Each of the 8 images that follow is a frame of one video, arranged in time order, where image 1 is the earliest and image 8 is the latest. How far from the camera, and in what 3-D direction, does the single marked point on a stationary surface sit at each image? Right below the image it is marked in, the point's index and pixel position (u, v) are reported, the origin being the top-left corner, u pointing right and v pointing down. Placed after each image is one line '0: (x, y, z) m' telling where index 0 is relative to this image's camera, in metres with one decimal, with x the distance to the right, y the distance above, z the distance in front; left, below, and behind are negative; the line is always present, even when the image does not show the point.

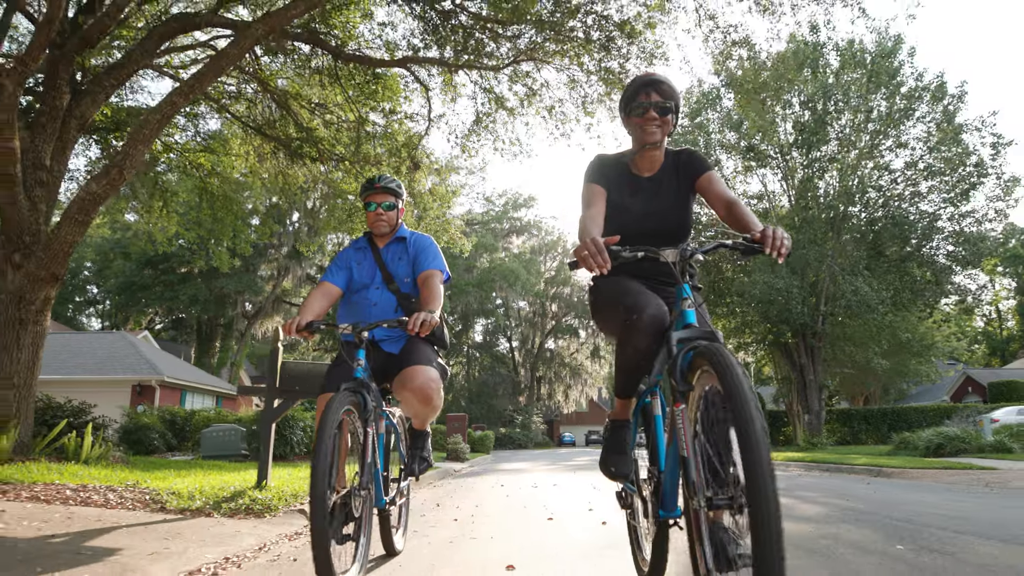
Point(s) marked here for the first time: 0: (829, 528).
0: (+2.4, -1.5, +4.7) m
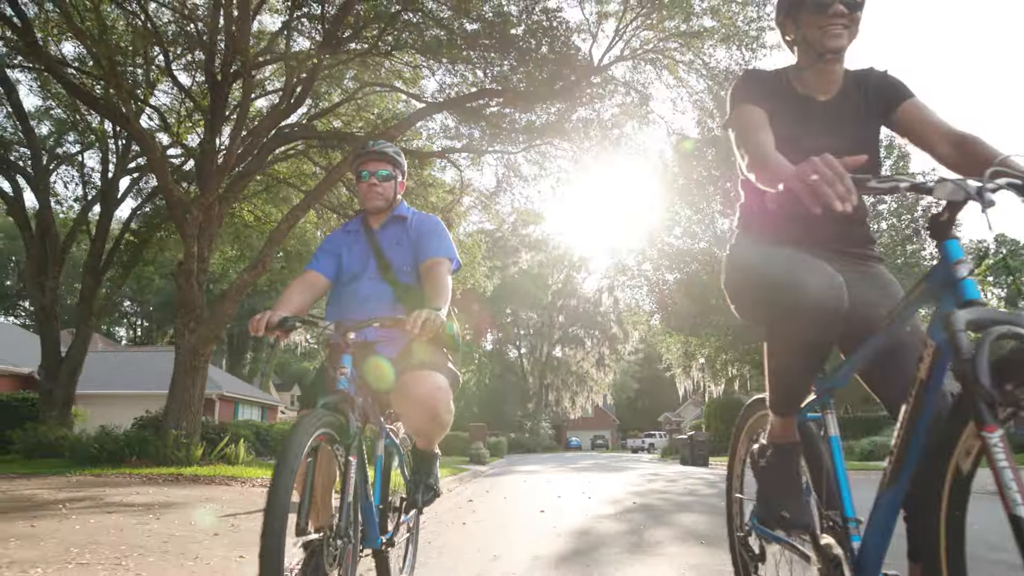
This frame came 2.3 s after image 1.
0: (+2.6, -2.3, +8.0) m
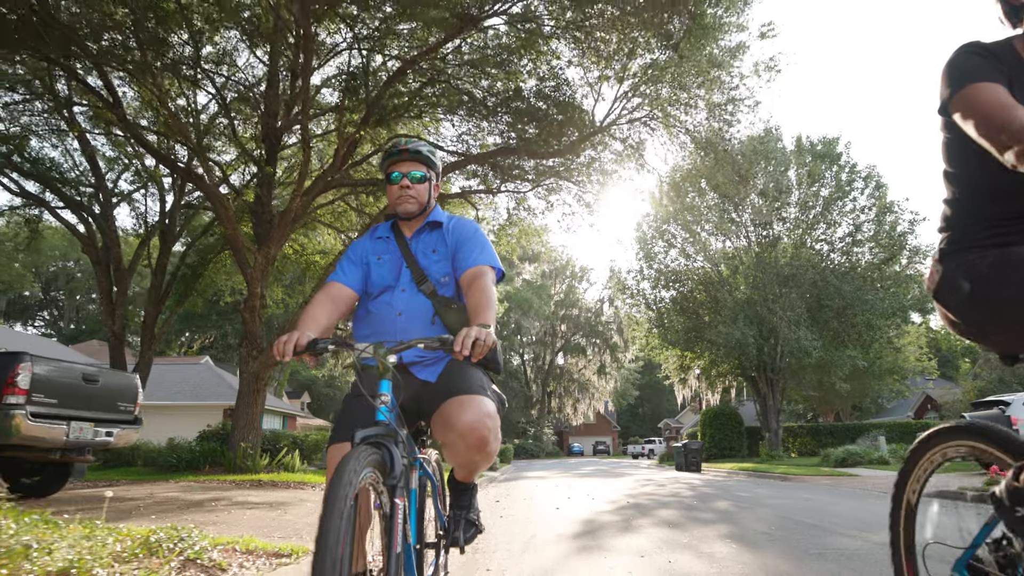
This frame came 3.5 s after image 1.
0: (+2.9, -2.8, +9.8) m
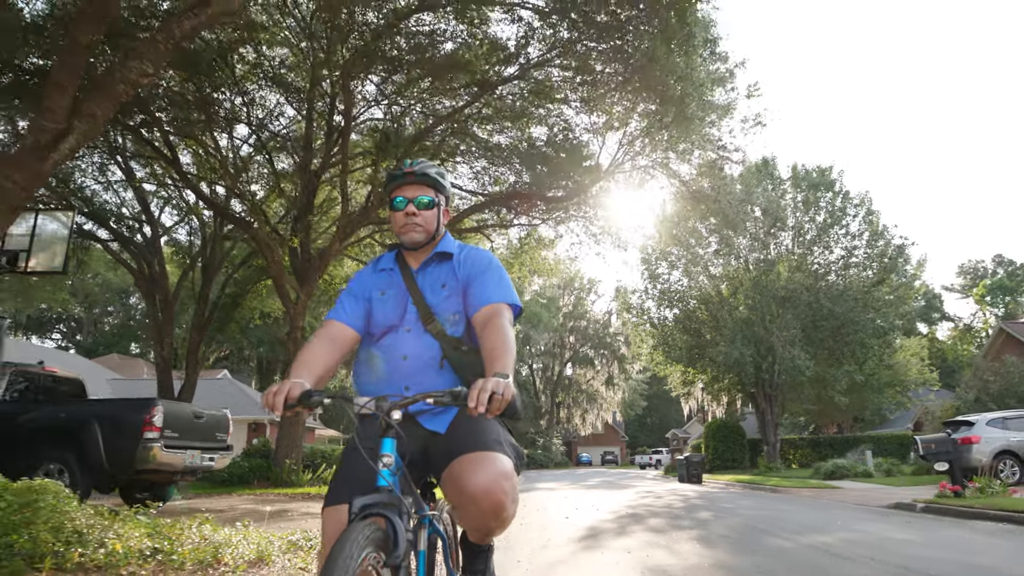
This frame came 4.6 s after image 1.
0: (+3.1, -3.4, +11.3) m
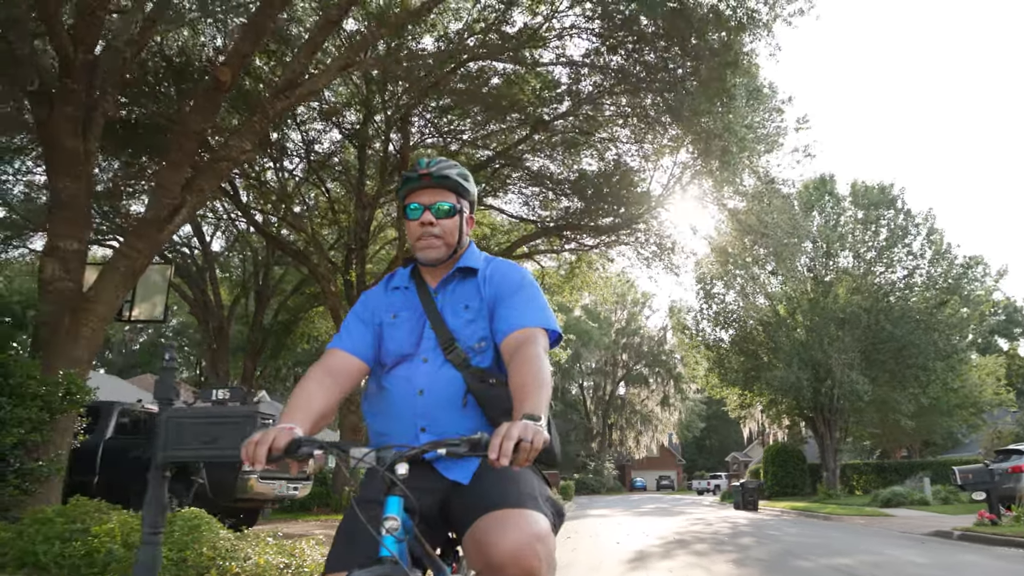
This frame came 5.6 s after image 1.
0: (+4.0, -4.0, +11.8) m
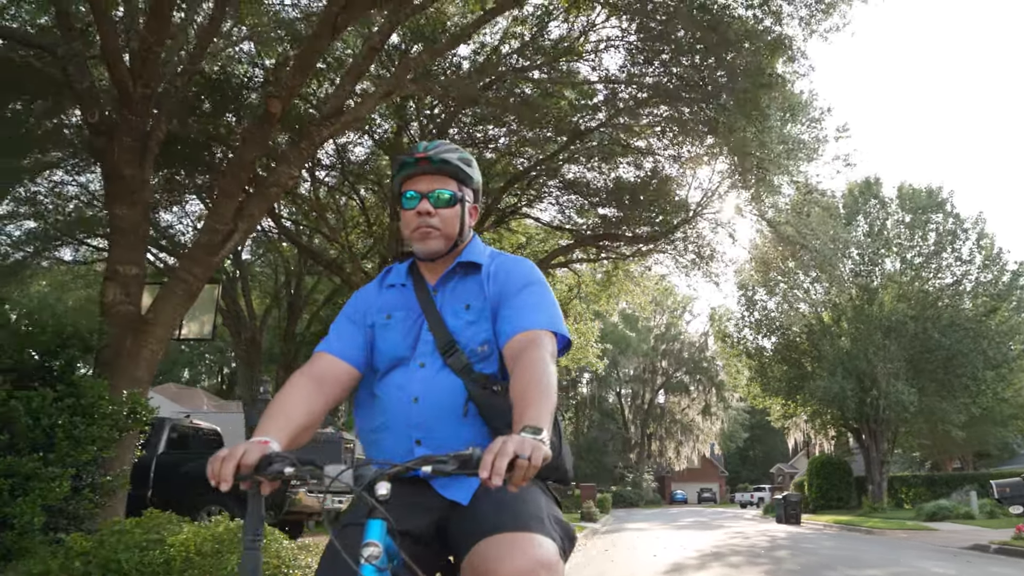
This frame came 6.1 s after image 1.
0: (+4.6, -4.2, +11.8) m
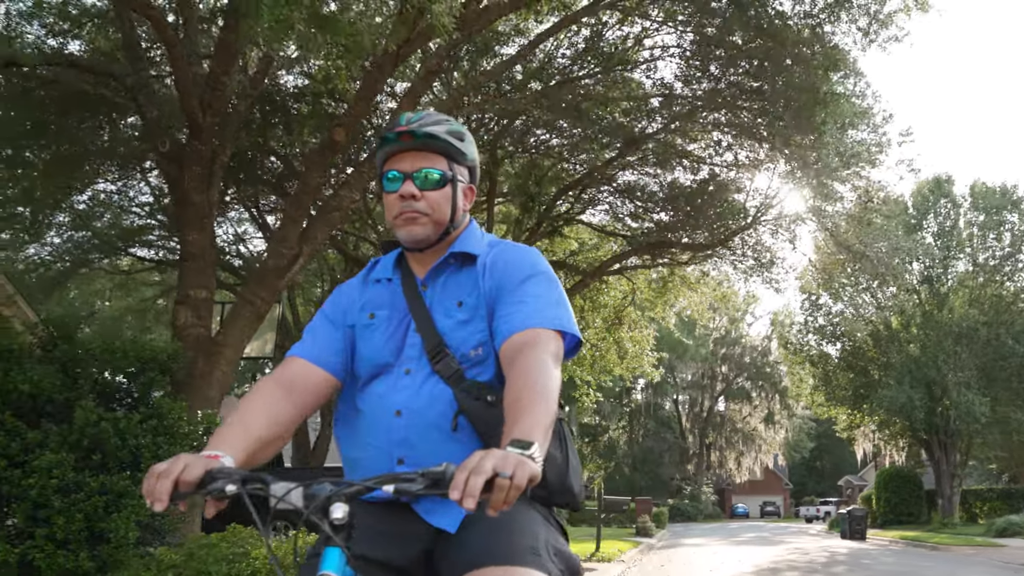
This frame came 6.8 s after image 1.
0: (+5.5, -4.4, +11.7) m
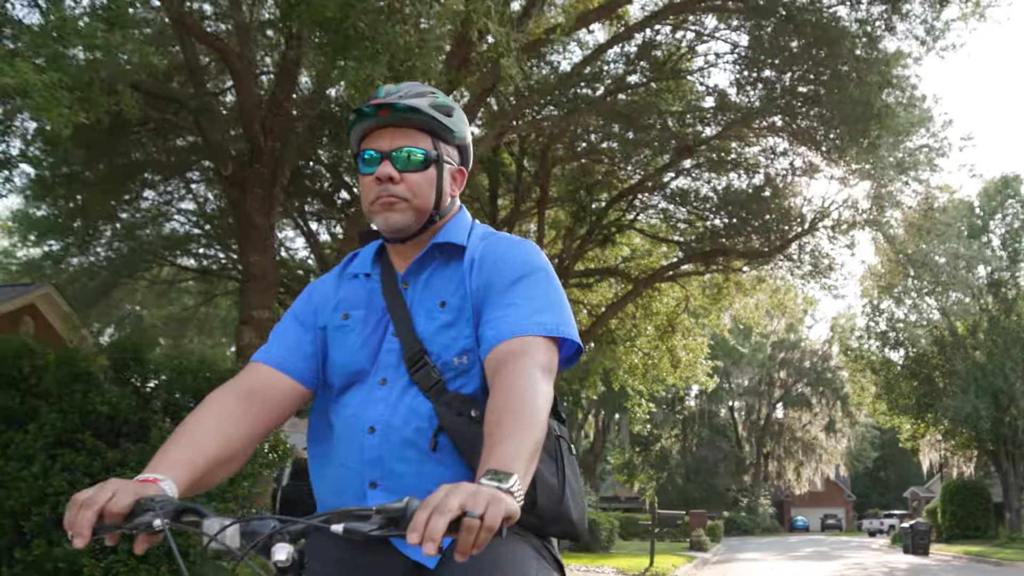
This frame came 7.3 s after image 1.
0: (+6.4, -4.7, +11.5) m
